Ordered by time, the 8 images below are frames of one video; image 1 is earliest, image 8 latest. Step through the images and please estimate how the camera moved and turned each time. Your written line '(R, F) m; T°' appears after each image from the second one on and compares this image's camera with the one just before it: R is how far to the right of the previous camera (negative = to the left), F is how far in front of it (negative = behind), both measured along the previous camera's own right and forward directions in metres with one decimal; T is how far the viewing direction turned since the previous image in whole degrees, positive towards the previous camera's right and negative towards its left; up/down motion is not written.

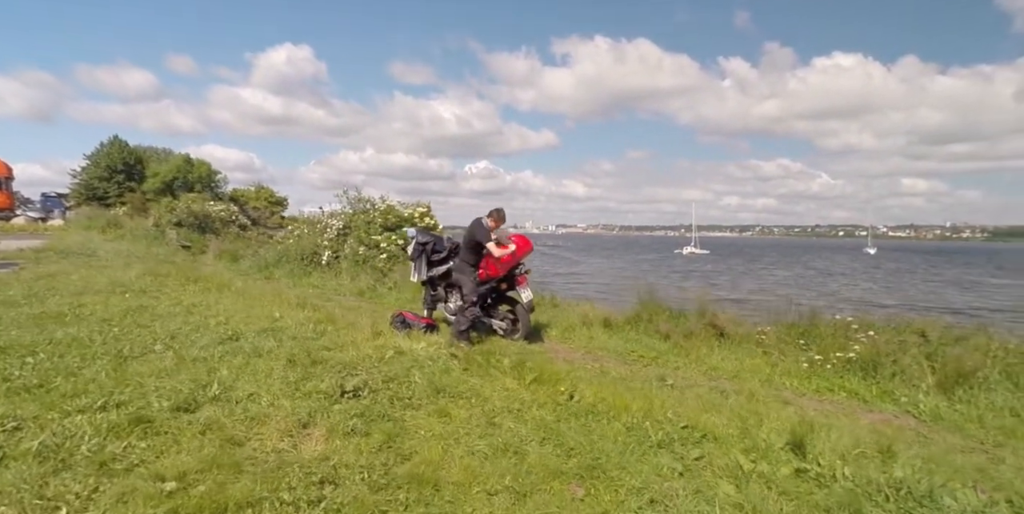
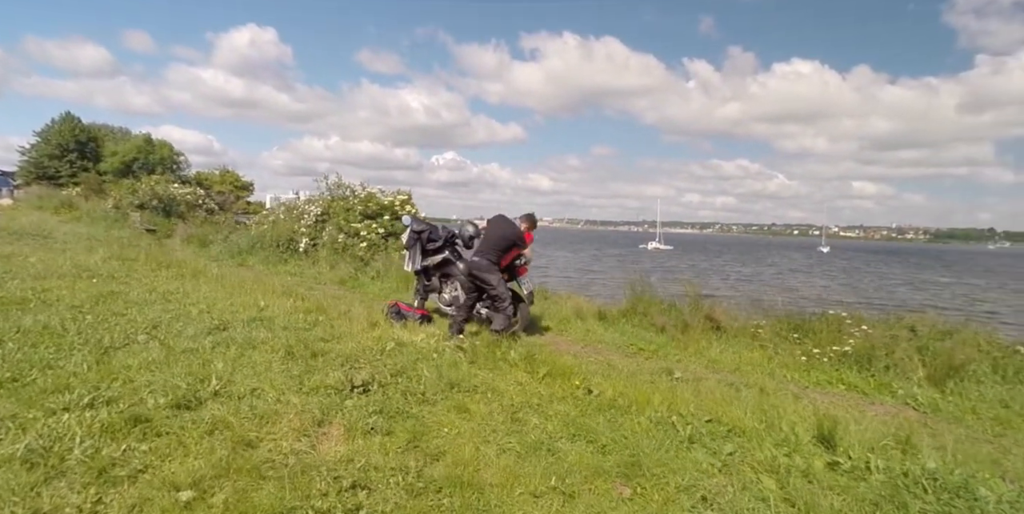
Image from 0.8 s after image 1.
(-0.7, +0.3) m; +5°
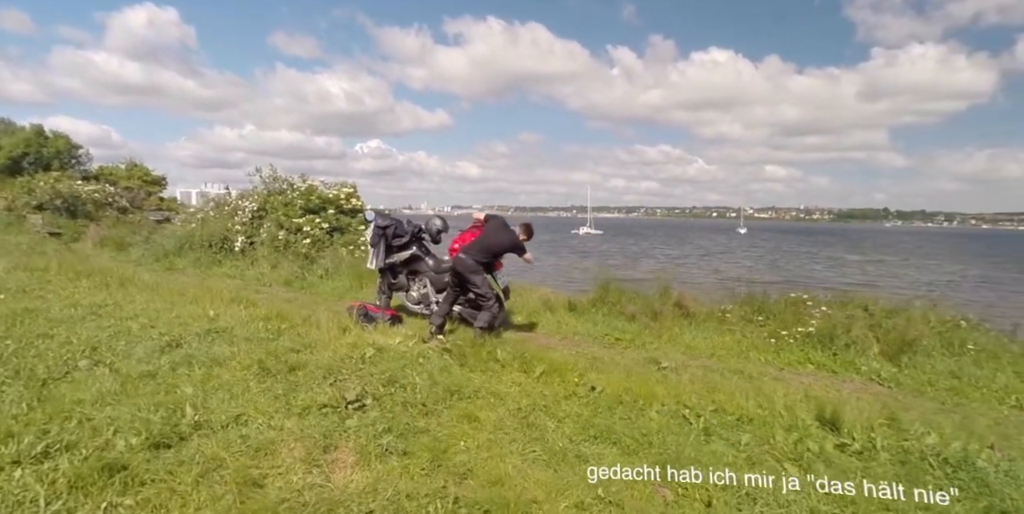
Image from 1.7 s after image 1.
(-0.8, +0.4) m; +8°
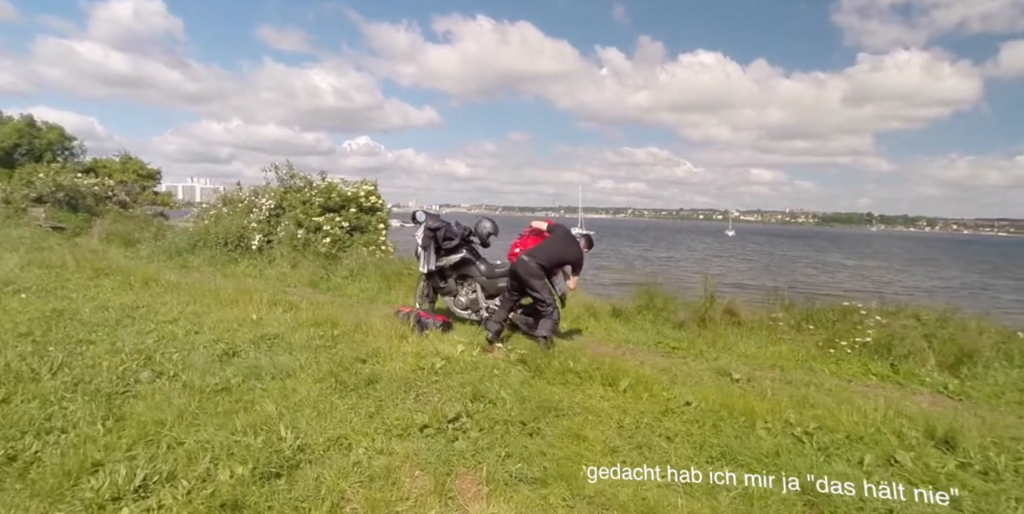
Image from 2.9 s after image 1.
(-1.3, +0.5) m; +4°
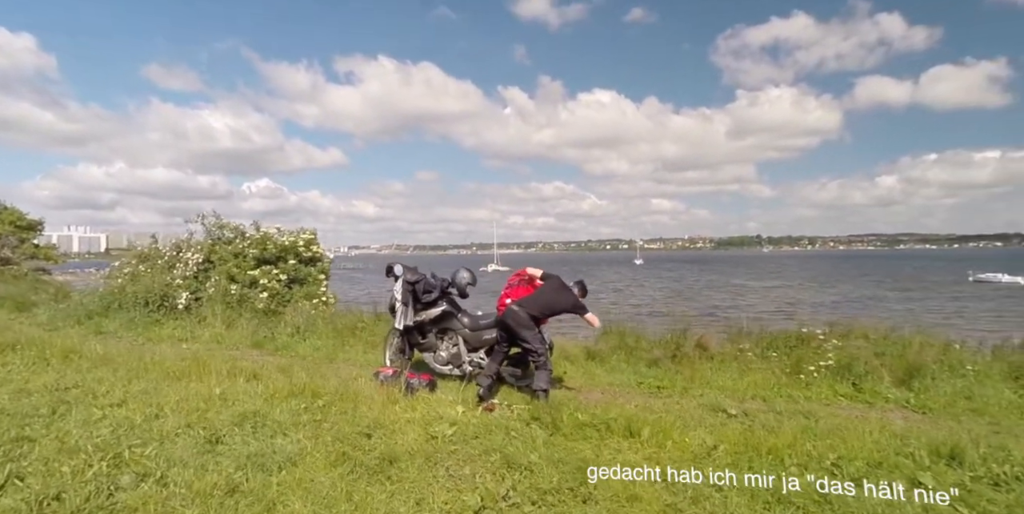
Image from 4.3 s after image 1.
(-1.1, +0.5) m; +10°
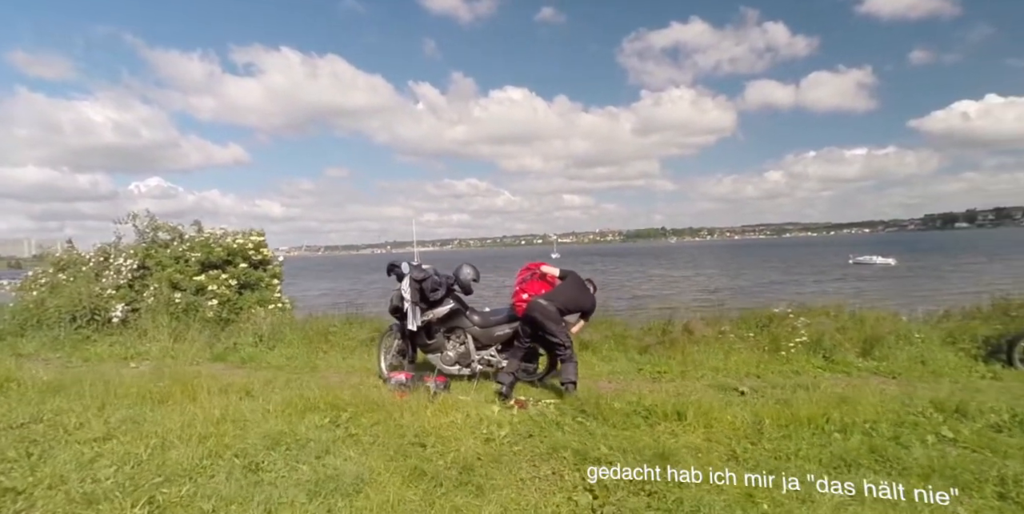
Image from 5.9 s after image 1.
(-1.5, +0.5) m; +10°
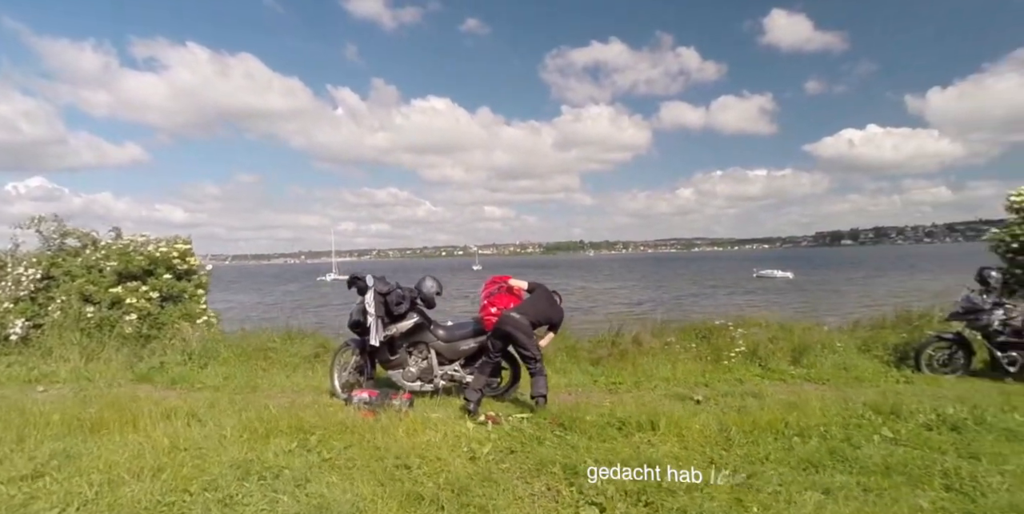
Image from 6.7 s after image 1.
(-0.7, +0.2) m; +8°
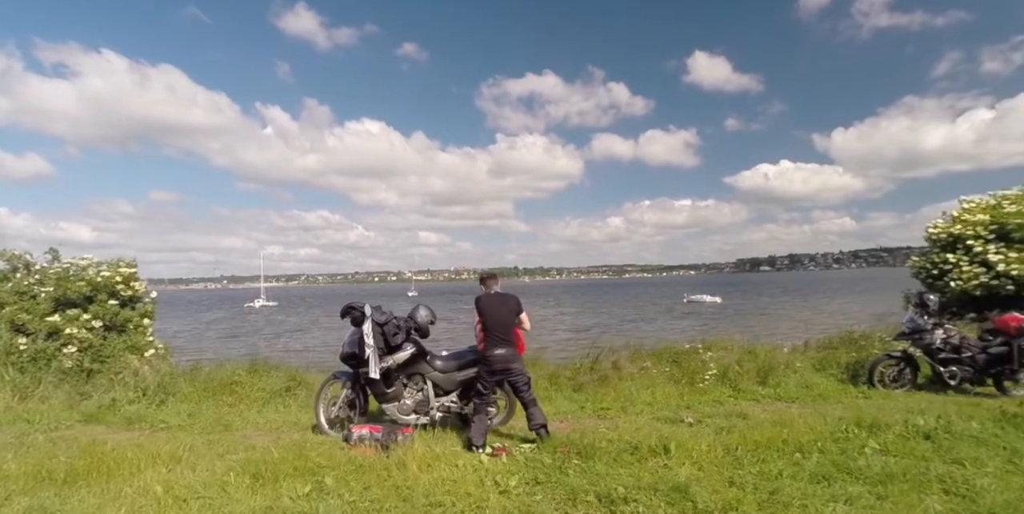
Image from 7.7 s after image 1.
(-0.9, +0.3) m; +7°
